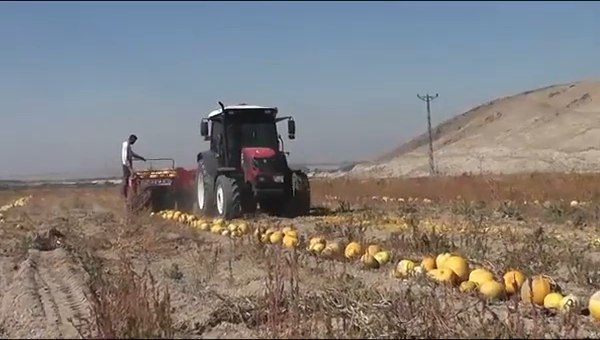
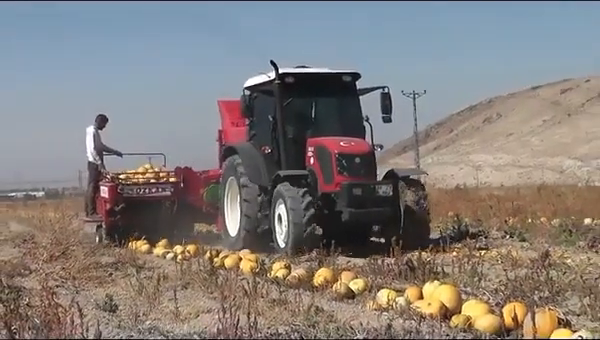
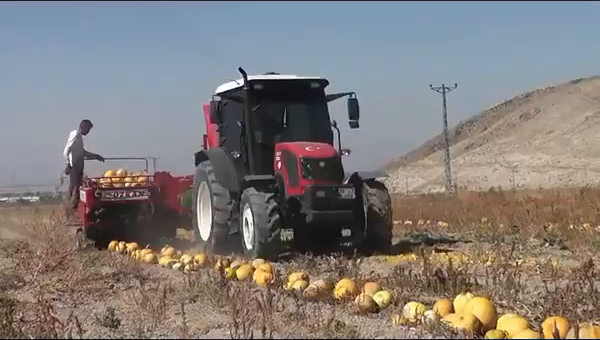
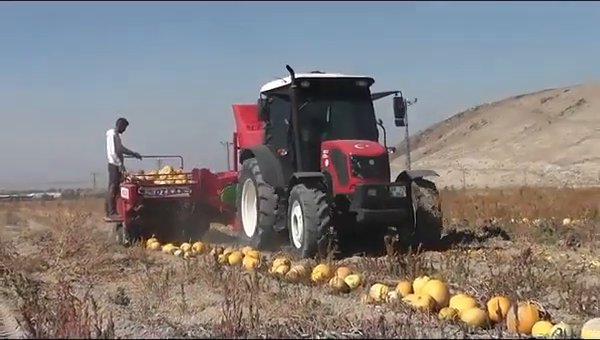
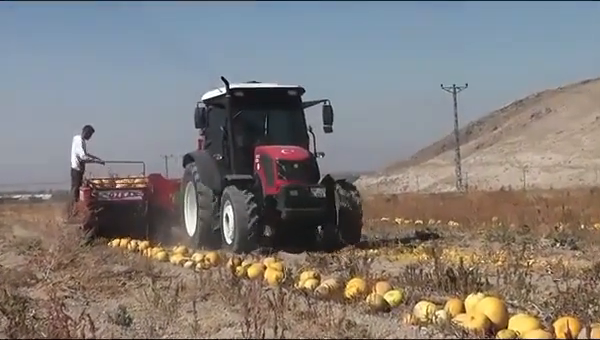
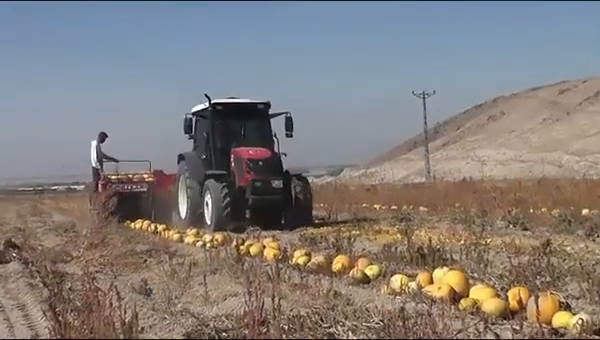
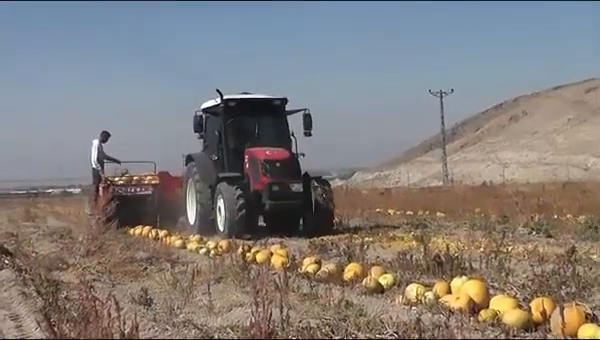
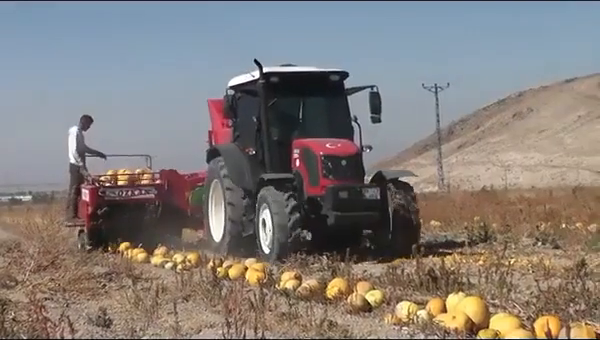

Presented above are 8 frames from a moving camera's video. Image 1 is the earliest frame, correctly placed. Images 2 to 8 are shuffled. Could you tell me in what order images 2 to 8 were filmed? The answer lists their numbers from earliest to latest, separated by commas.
6, 7, 5, 3, 8, 2, 4
